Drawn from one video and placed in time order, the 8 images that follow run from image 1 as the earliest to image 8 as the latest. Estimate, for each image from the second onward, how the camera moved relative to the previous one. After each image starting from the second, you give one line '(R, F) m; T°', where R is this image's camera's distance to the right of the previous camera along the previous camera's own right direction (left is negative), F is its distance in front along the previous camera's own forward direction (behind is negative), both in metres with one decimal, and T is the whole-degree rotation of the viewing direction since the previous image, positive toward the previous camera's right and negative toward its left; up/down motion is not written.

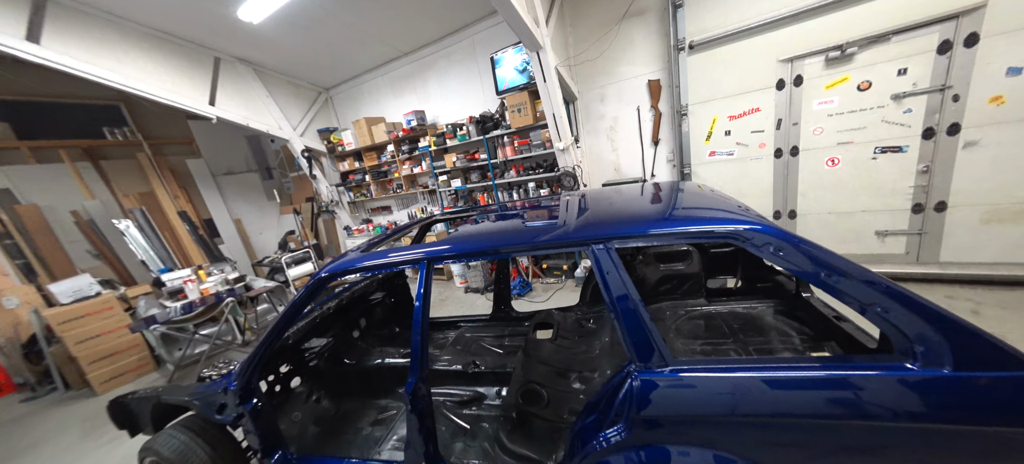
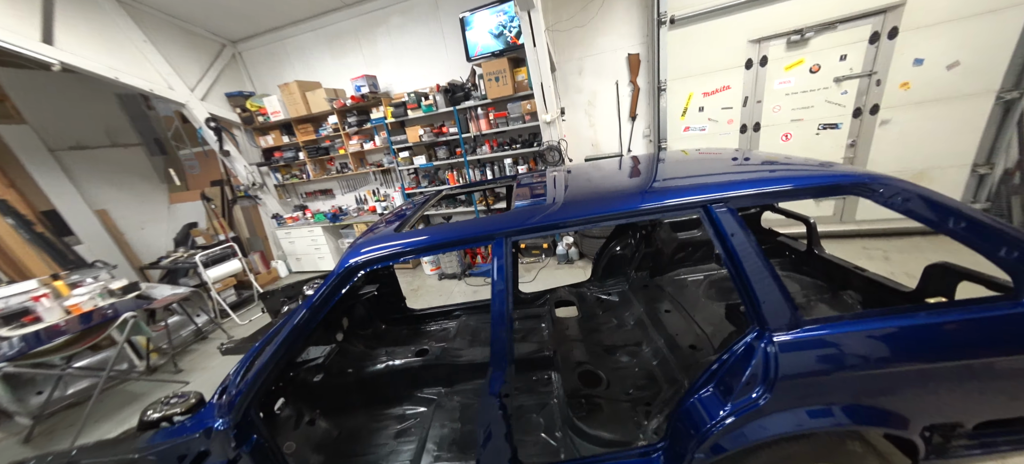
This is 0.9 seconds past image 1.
(-0.6, +0.2) m; +13°
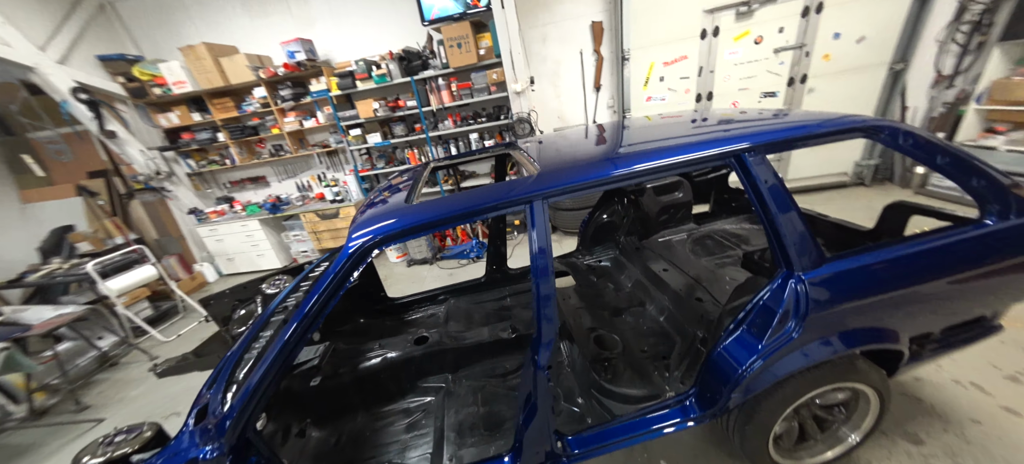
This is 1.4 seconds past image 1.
(-0.3, +0.1) m; +10°
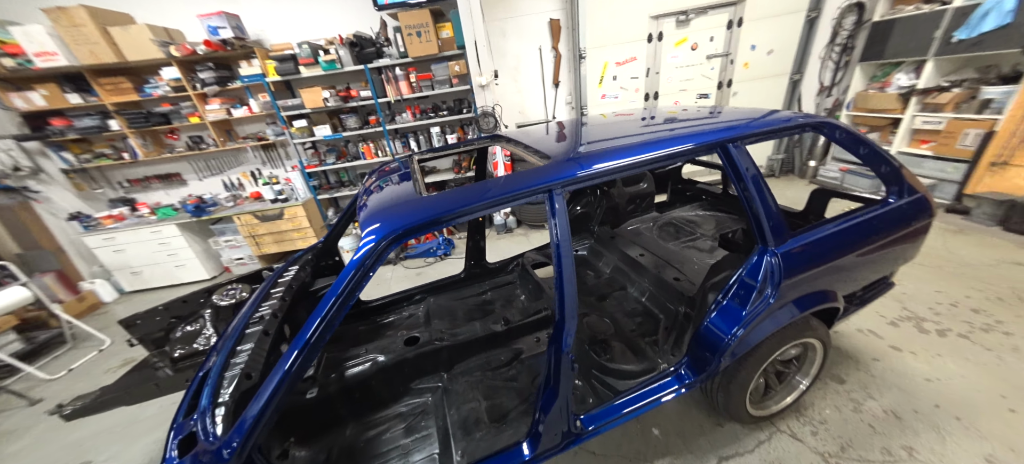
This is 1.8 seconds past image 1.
(-0.3, 0.0) m; +10°
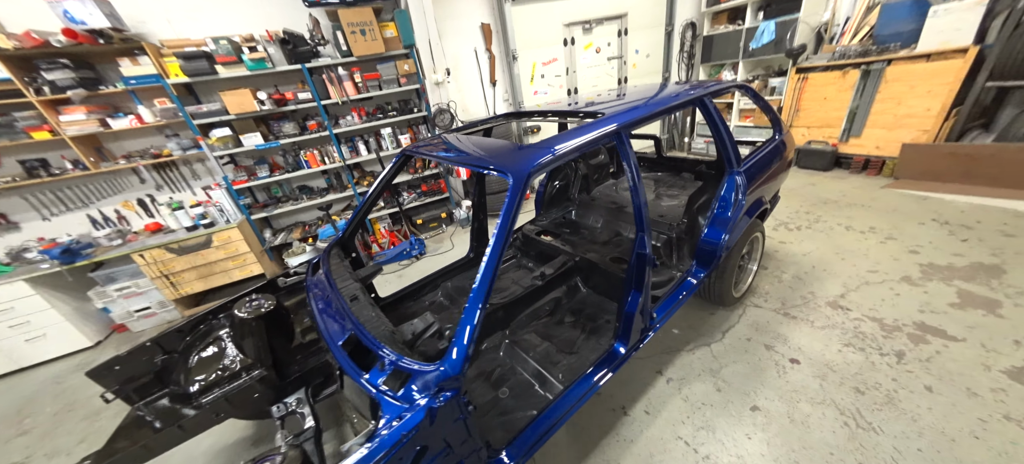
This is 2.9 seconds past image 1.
(-0.8, -0.1) m; +18°
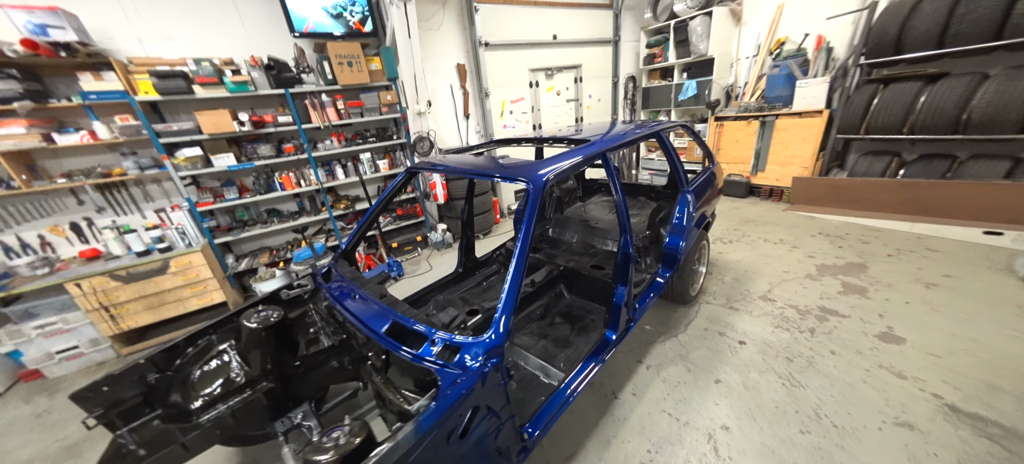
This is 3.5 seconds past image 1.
(-0.3, -0.2) m; +9°
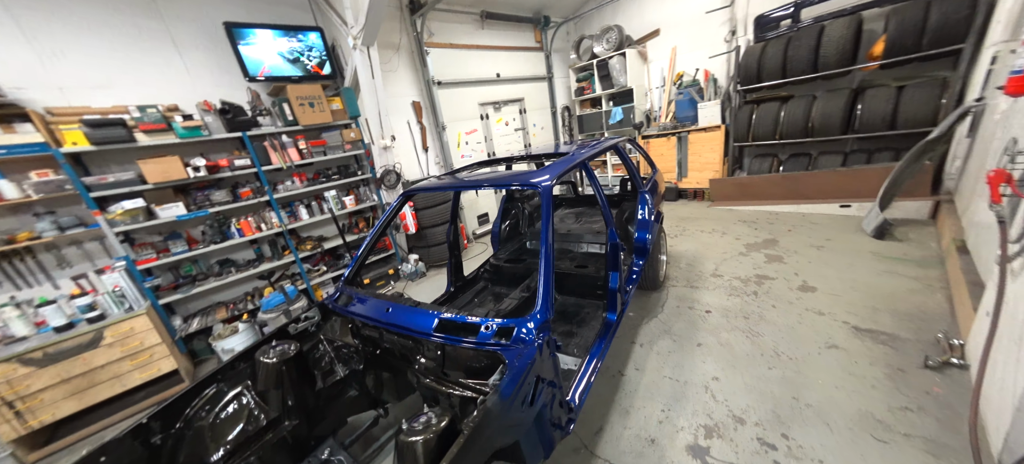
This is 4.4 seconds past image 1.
(-0.4, -0.2) m; +11°
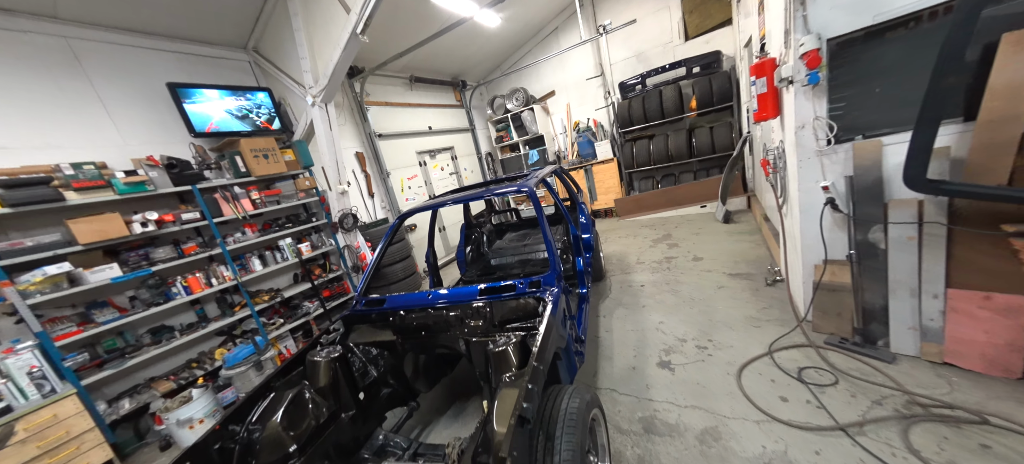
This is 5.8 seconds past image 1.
(-0.5, -0.4) m; +16°
